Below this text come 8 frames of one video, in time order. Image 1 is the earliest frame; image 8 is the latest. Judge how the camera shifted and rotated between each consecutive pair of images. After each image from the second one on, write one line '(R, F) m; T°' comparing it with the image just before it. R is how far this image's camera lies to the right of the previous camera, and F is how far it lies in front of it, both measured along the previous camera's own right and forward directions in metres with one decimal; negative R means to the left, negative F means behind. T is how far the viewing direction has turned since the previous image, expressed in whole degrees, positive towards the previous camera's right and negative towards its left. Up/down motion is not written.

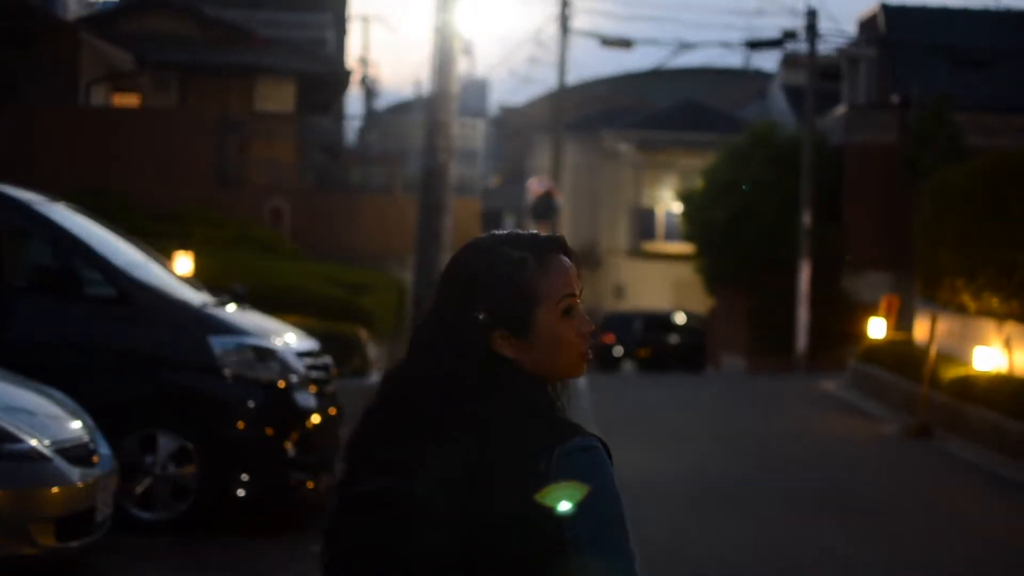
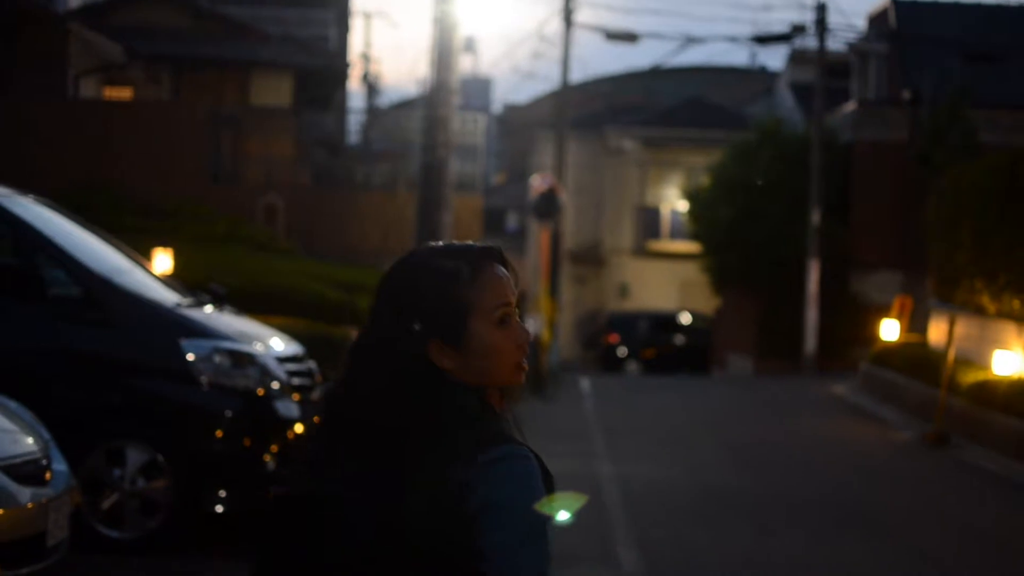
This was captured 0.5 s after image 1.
(0.0, +0.7) m; 0°
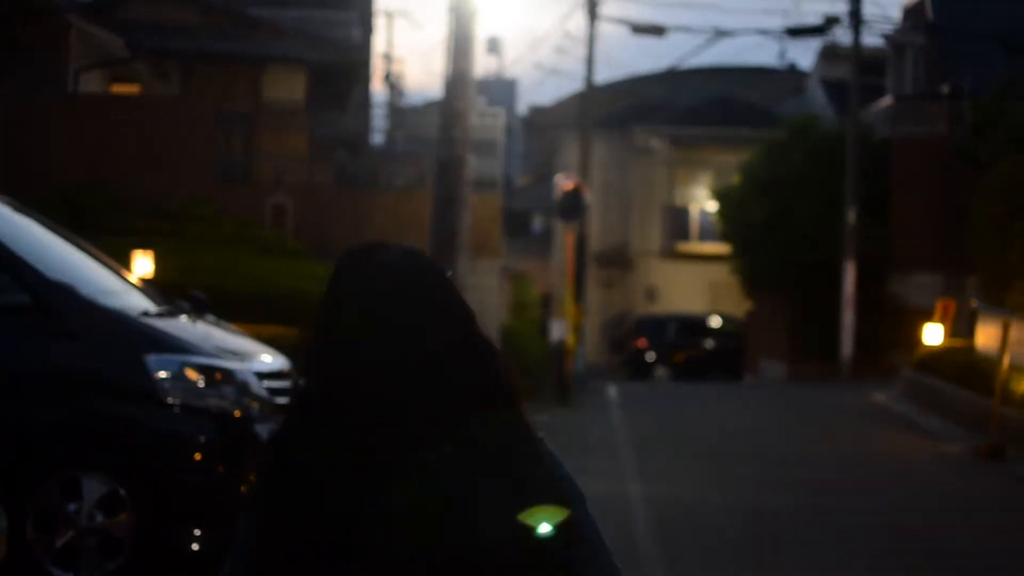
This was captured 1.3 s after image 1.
(0.0, +1.1) m; -1°
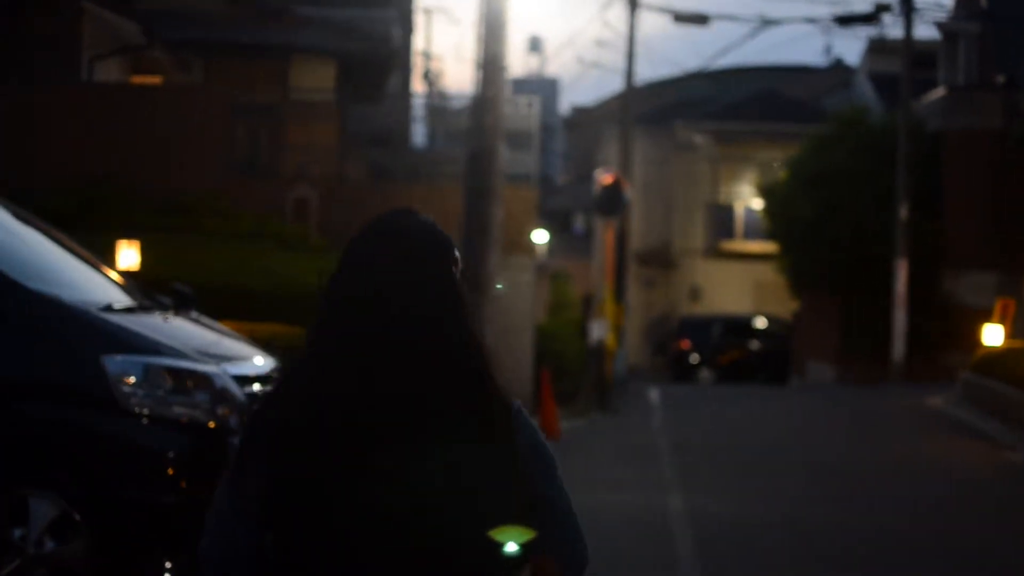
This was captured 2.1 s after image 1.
(+0.1, +1.0) m; -1°
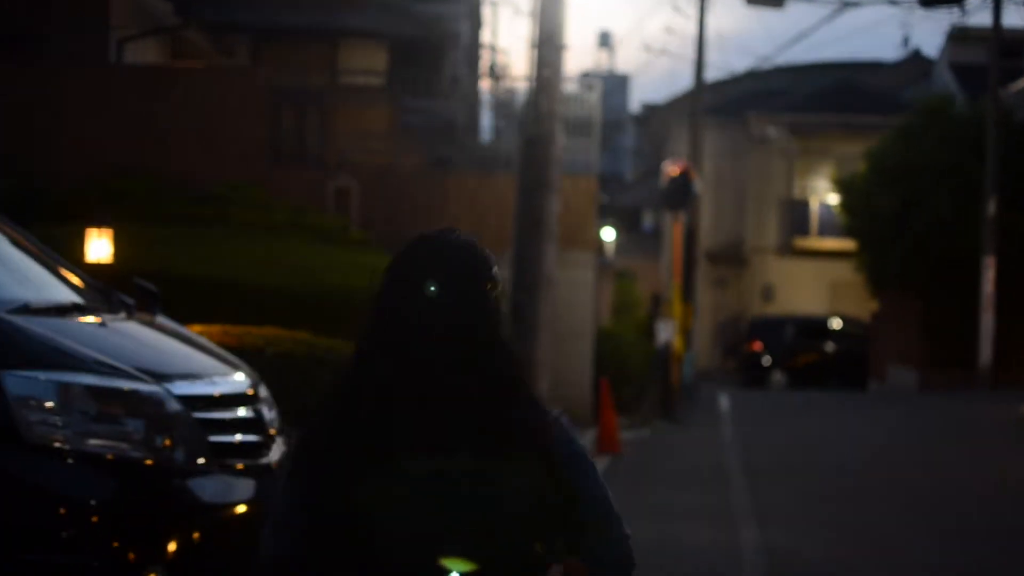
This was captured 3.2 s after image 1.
(+0.1, +1.4) m; -2°
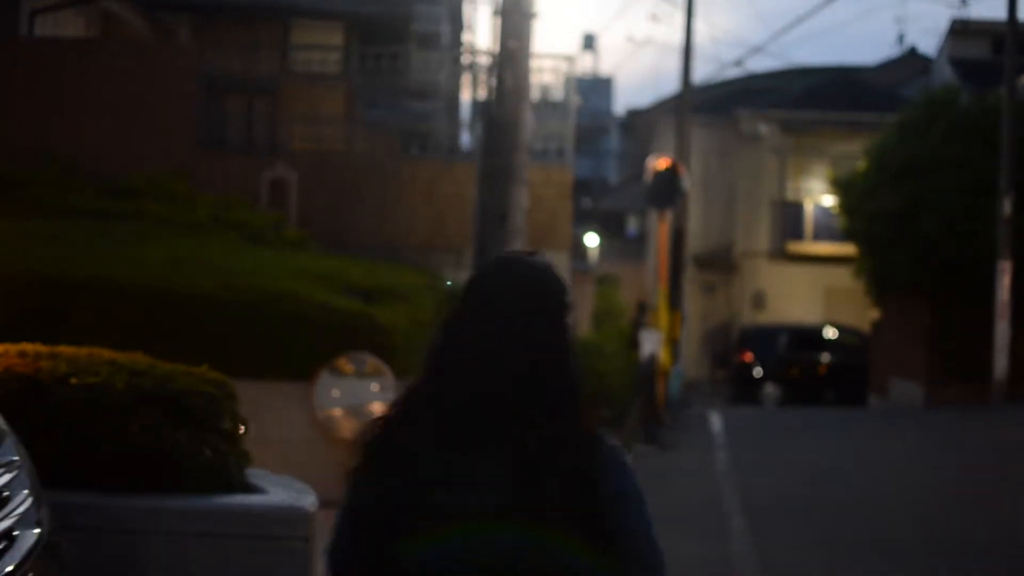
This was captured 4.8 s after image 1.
(+0.2, +2.2) m; 0°
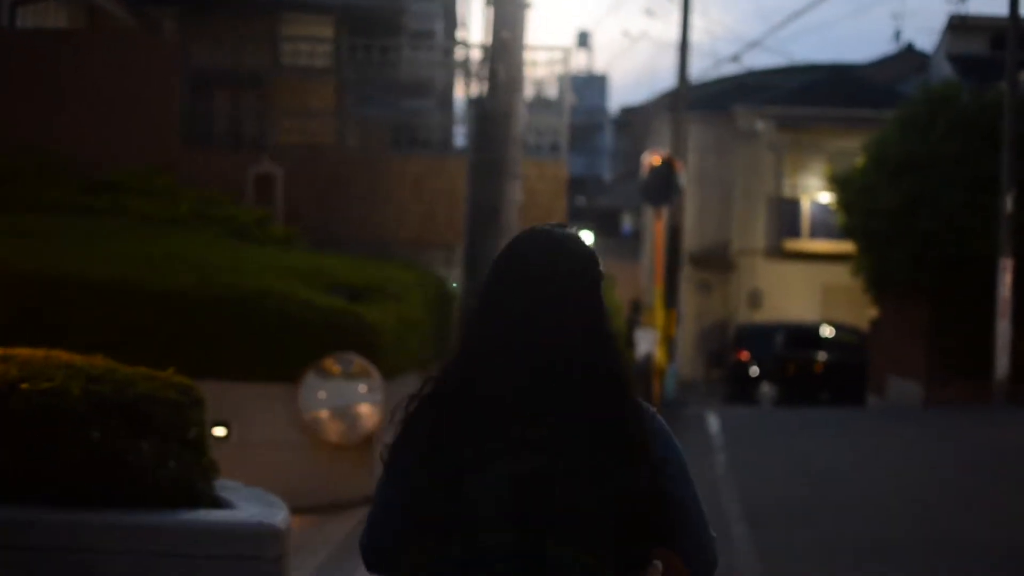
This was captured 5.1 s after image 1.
(0.0, +0.4) m; 0°
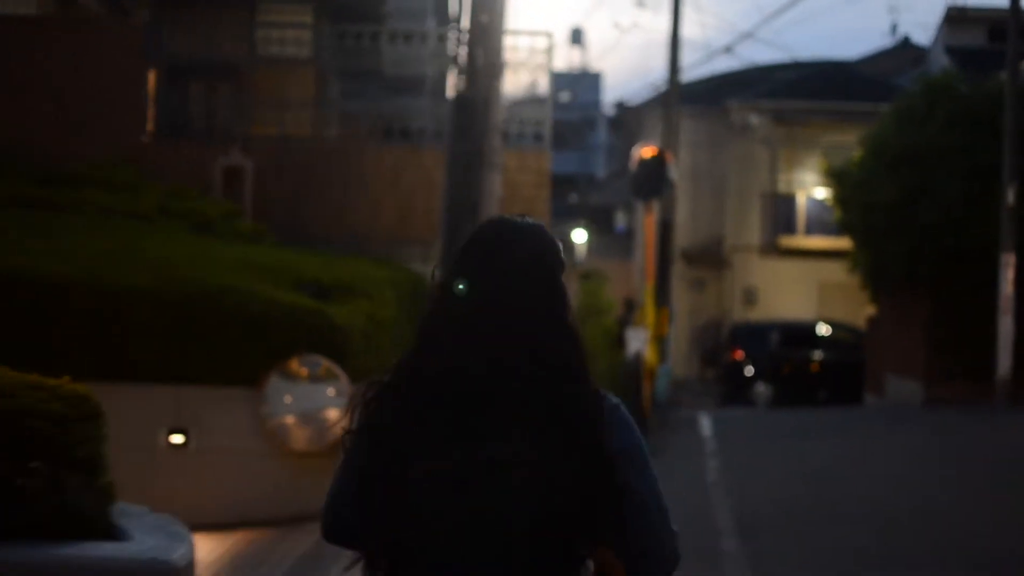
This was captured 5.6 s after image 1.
(+0.1, +0.7) m; 0°
